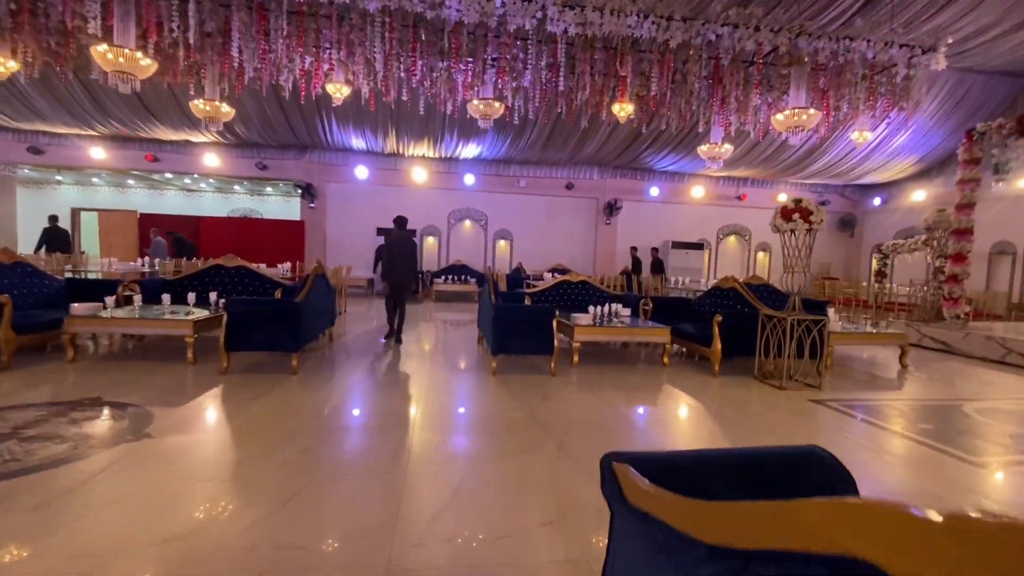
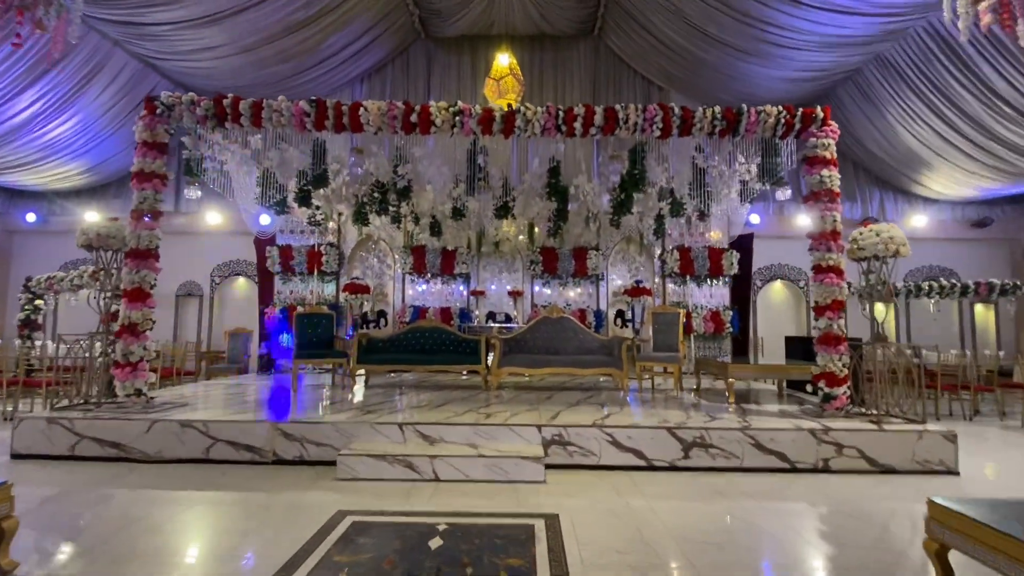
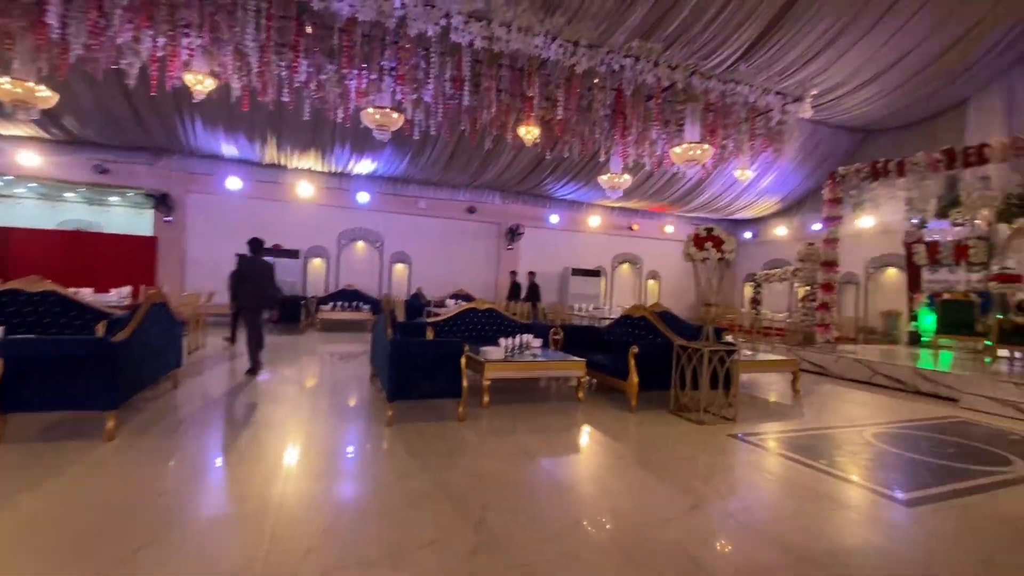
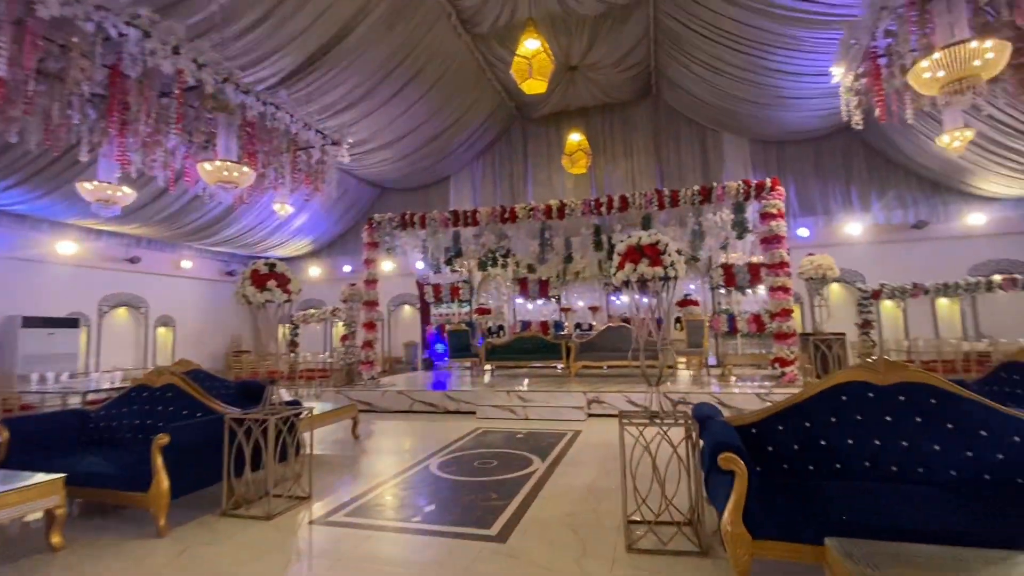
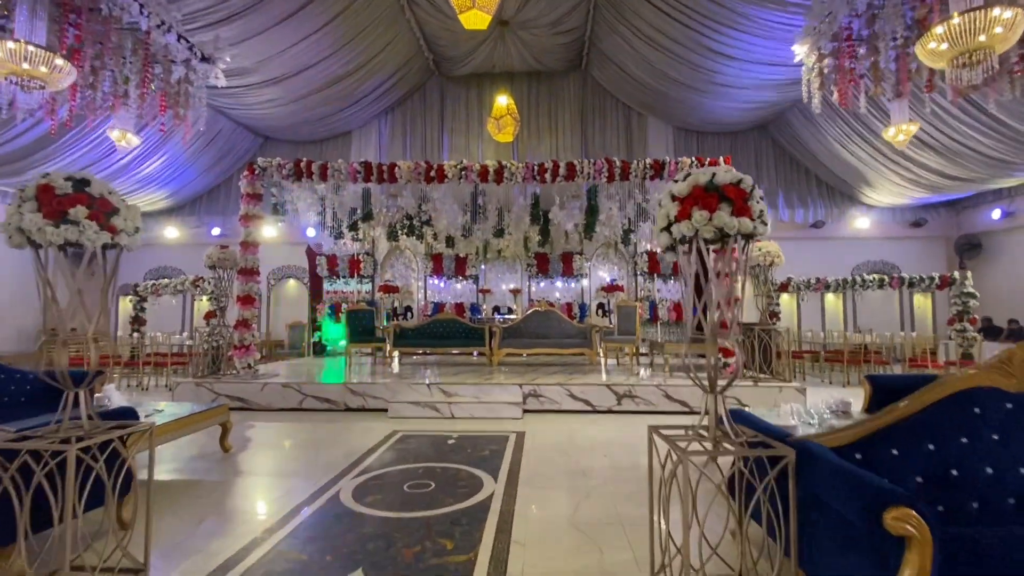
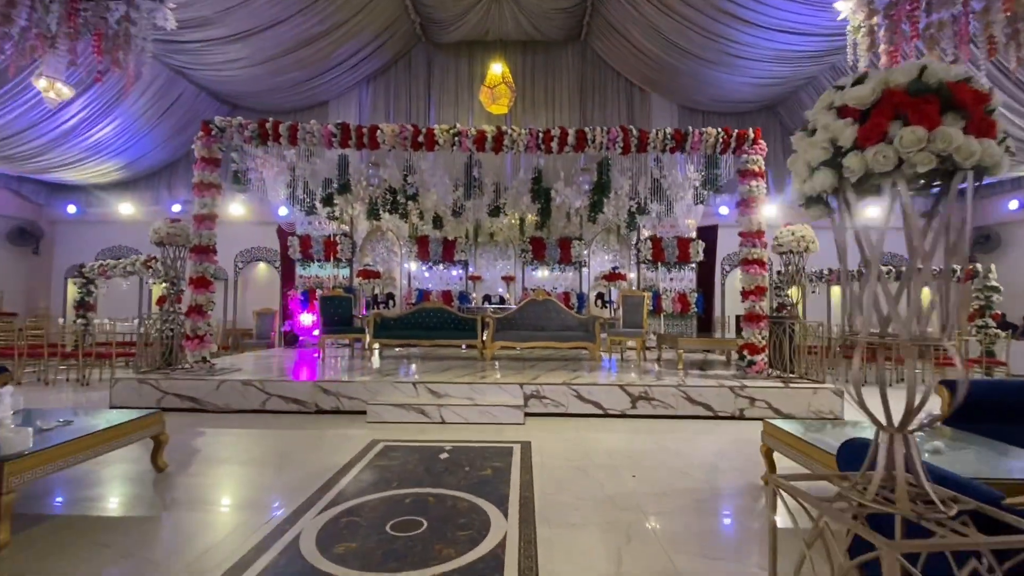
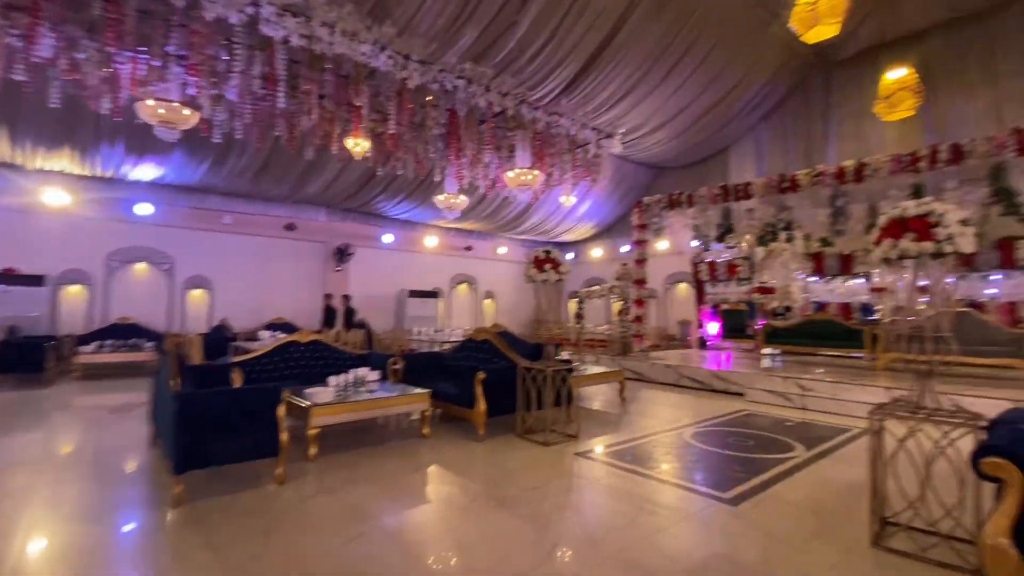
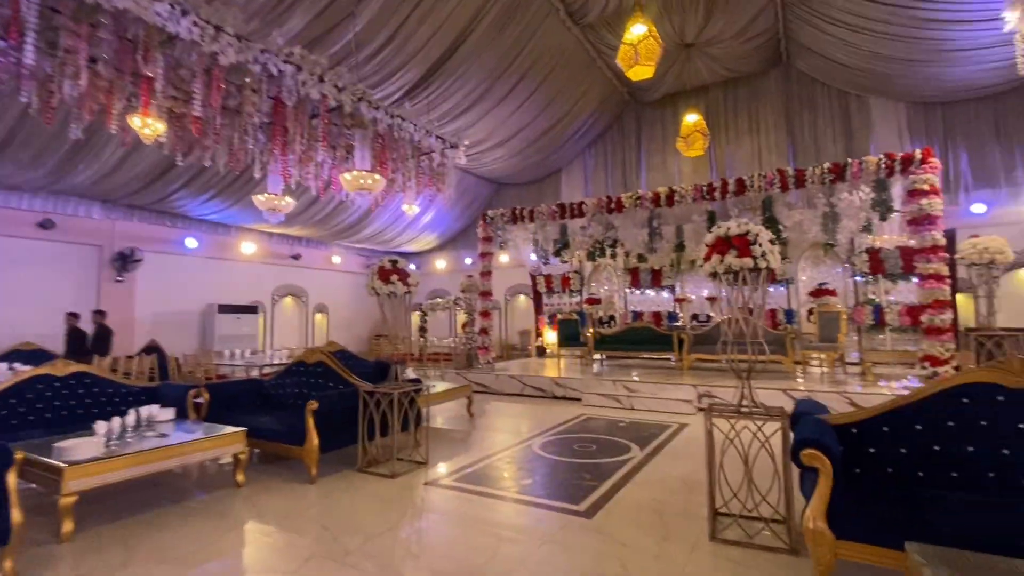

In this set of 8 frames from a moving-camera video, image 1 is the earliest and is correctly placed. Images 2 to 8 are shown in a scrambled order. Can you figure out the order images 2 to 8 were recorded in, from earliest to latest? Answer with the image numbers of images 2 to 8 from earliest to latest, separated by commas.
3, 7, 8, 4, 5, 6, 2
